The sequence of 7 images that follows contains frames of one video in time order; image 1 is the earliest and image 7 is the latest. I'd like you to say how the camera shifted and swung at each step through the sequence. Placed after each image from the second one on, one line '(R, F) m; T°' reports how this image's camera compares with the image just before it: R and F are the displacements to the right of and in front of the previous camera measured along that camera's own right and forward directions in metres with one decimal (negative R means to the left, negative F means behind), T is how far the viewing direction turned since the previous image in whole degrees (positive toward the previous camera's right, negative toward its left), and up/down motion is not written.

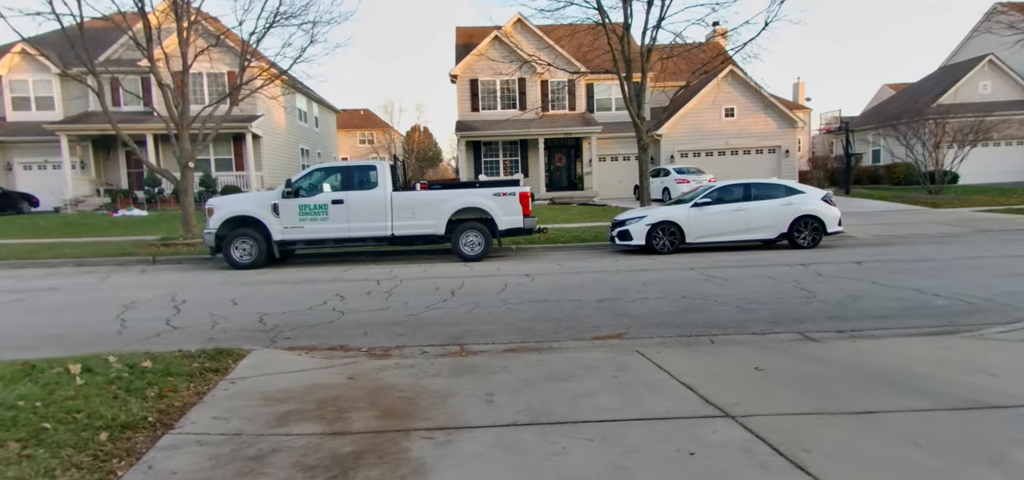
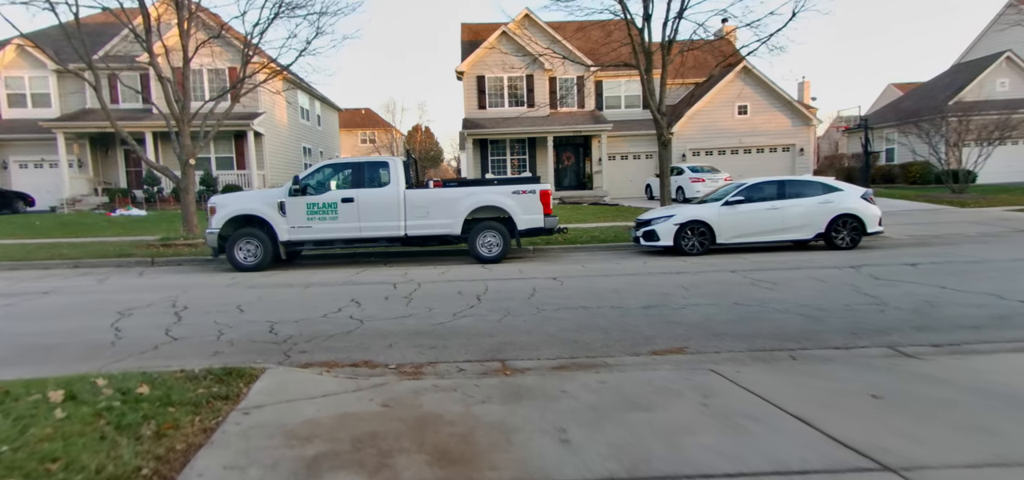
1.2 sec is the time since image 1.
(-0.4, +0.7) m; 0°
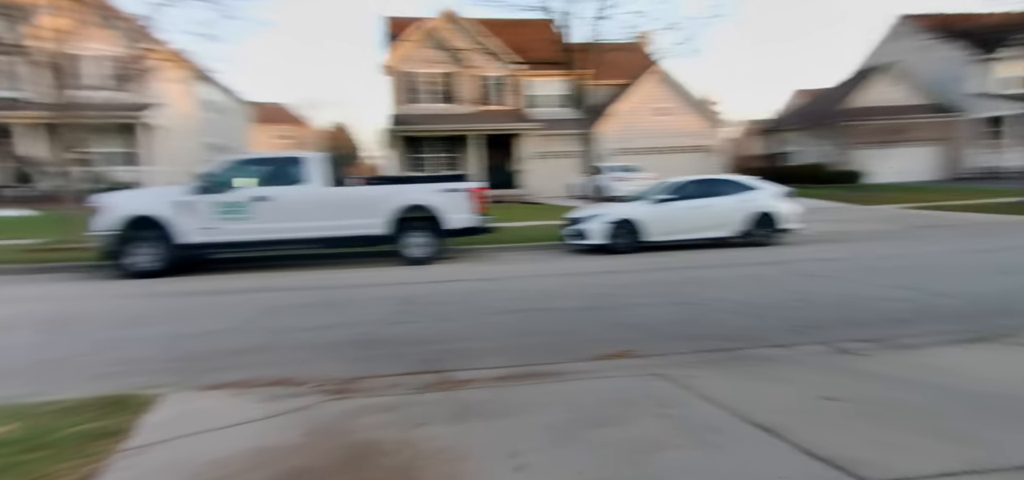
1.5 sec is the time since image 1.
(-0.1, +0.4) m; +8°
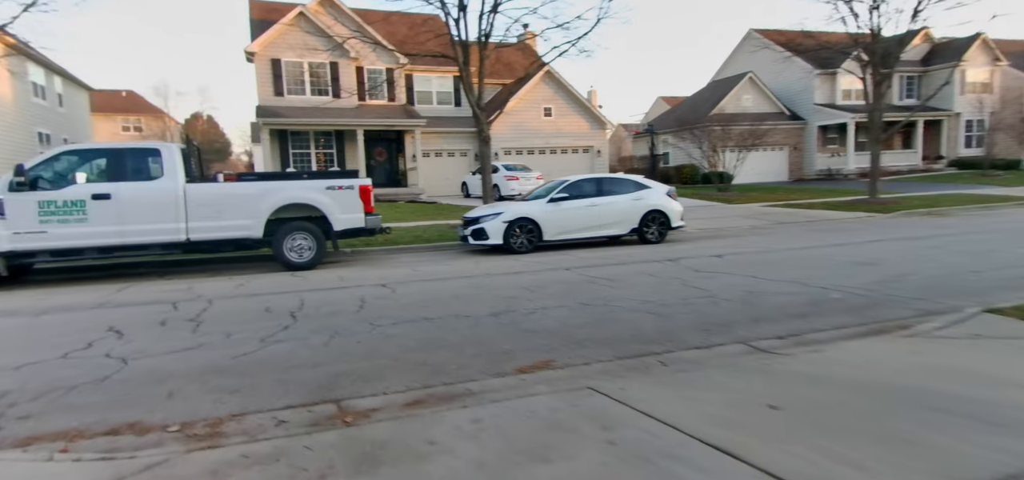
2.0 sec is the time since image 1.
(-0.2, +0.6) m; +11°
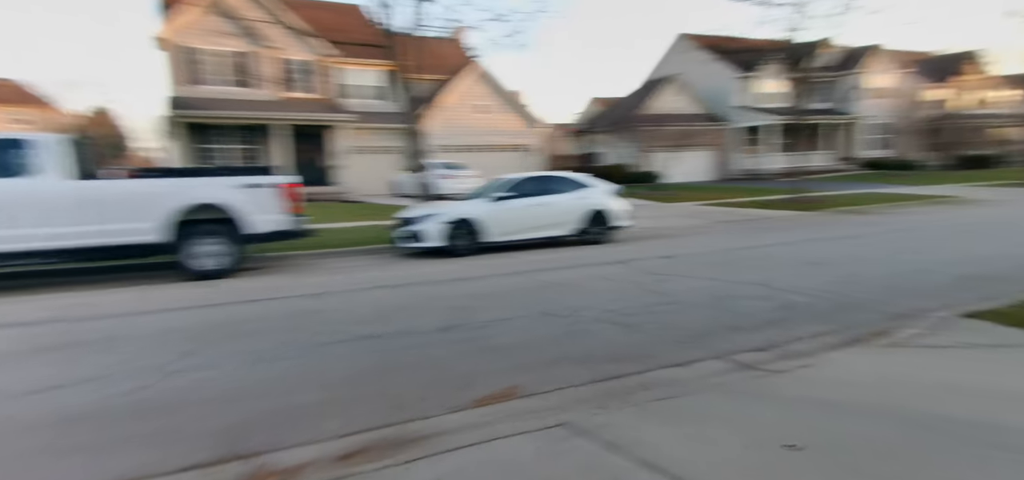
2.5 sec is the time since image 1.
(-0.2, +0.7) m; +7°
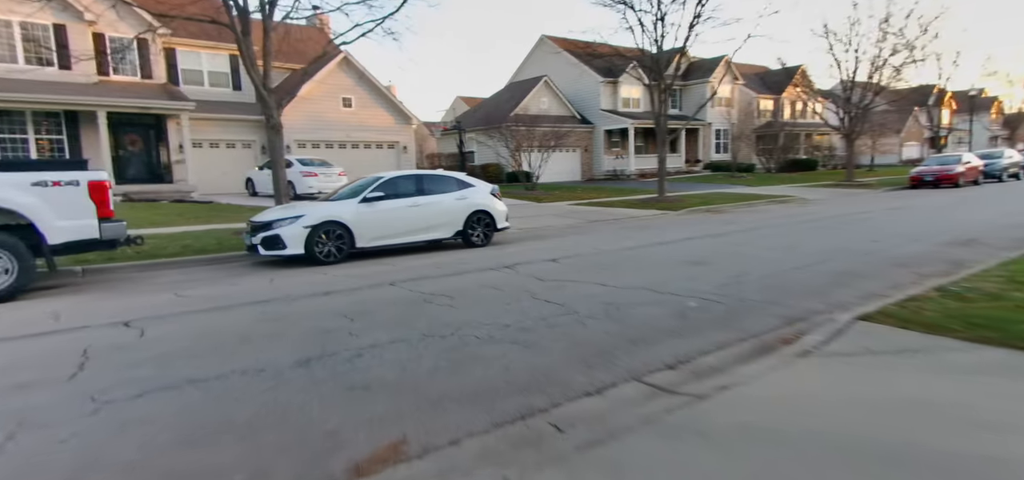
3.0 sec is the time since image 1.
(-0.1, +0.8) m; +13°
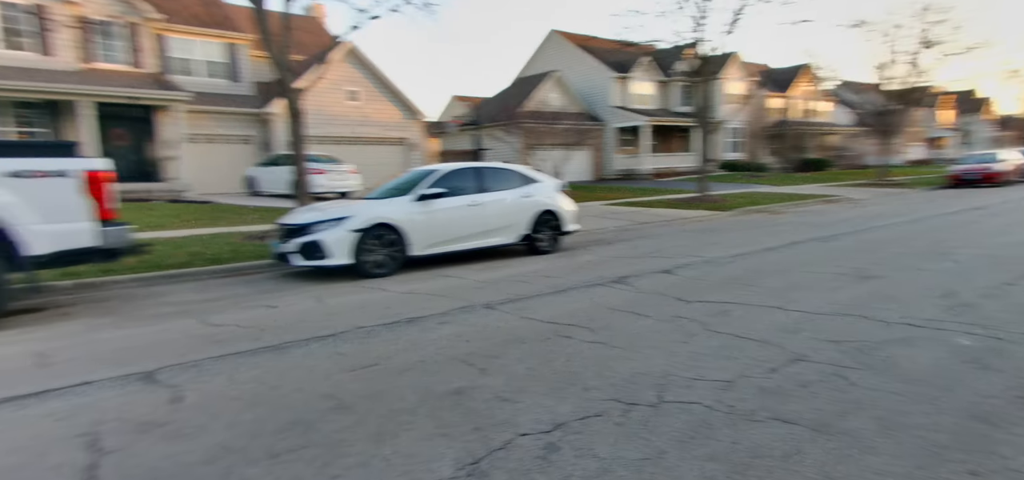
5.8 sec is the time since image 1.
(-1.6, +1.9) m; +1°
